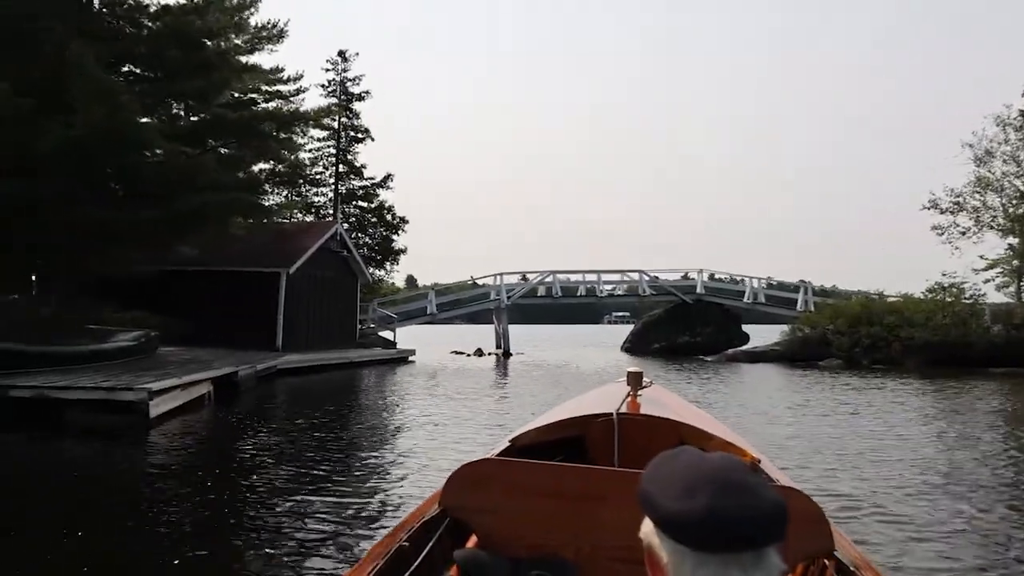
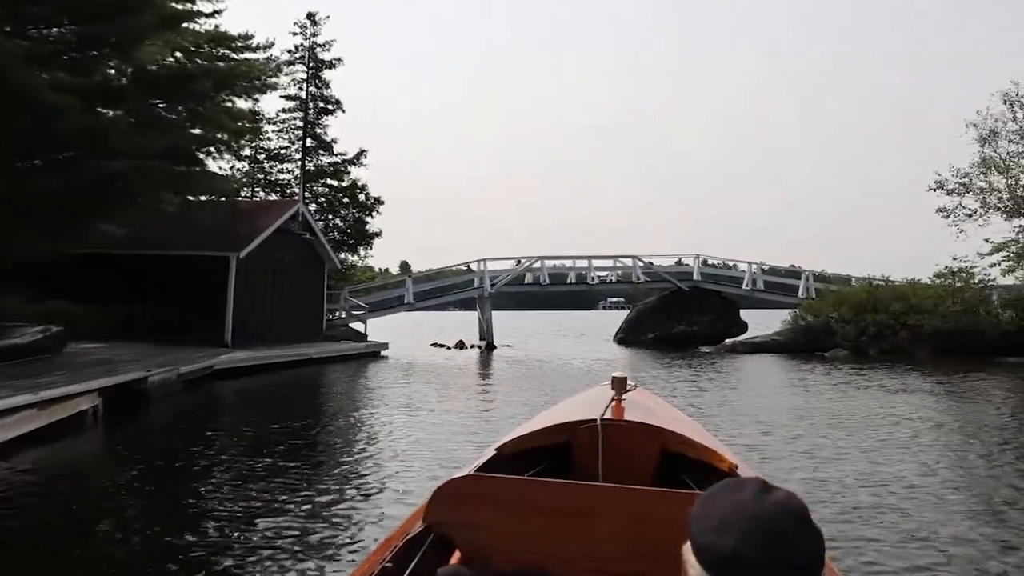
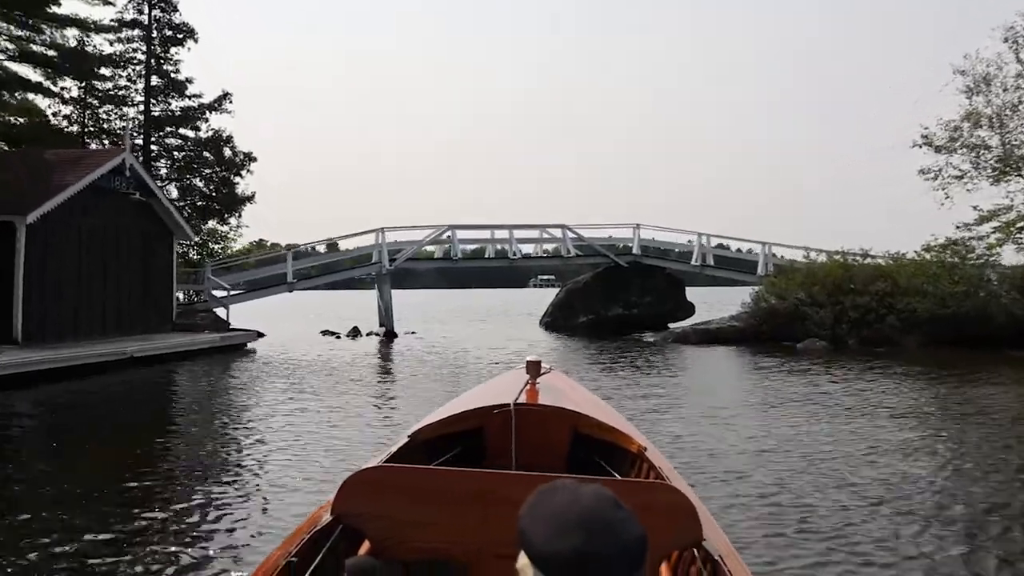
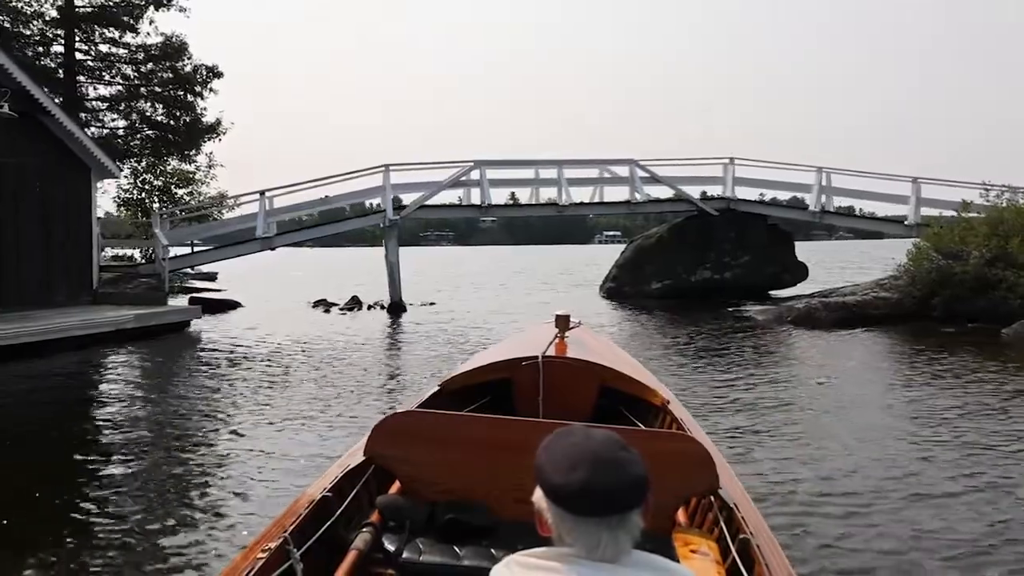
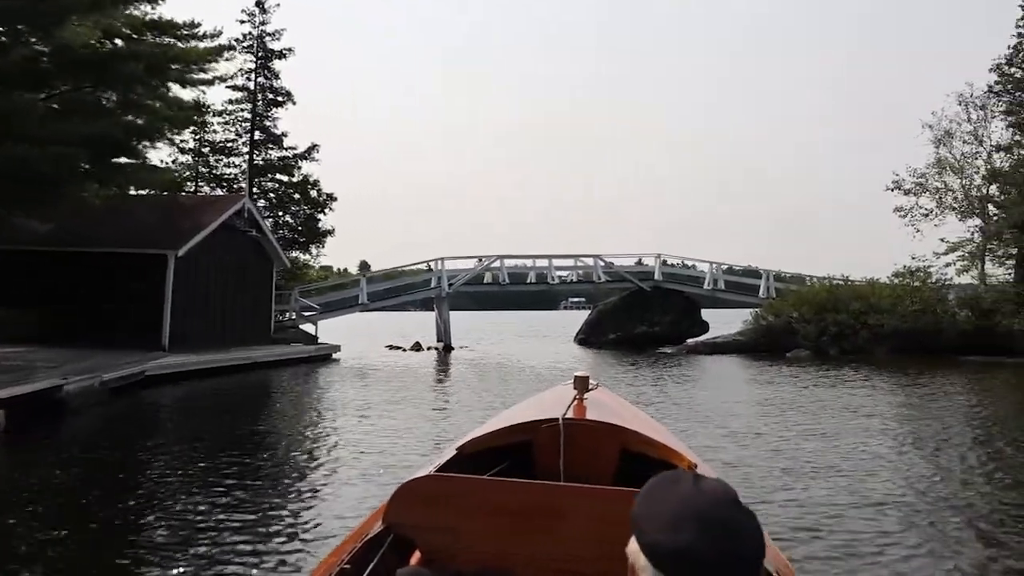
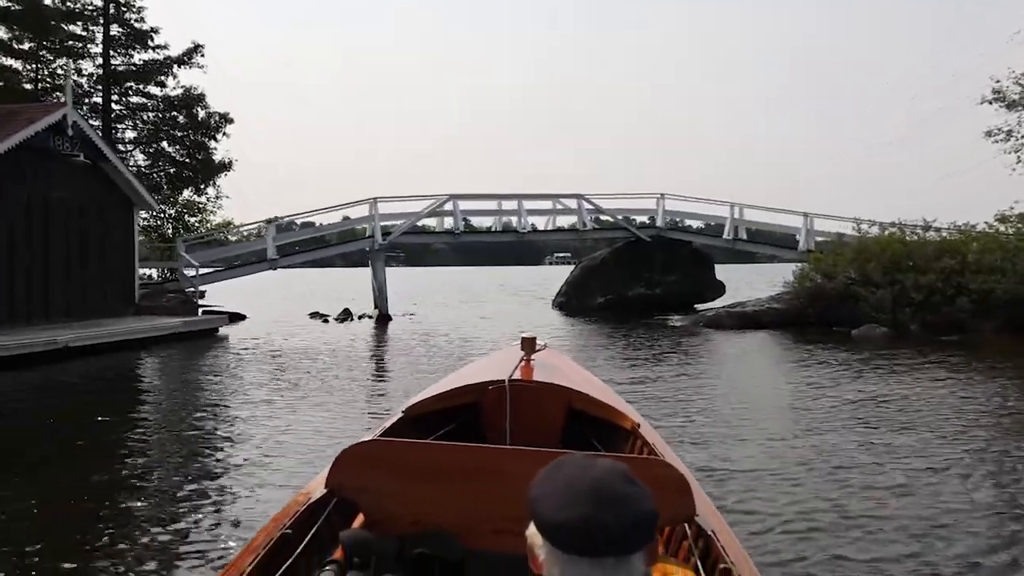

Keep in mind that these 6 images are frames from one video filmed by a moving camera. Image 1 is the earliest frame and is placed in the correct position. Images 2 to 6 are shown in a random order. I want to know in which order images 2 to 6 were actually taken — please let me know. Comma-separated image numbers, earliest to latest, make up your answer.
2, 5, 3, 6, 4
